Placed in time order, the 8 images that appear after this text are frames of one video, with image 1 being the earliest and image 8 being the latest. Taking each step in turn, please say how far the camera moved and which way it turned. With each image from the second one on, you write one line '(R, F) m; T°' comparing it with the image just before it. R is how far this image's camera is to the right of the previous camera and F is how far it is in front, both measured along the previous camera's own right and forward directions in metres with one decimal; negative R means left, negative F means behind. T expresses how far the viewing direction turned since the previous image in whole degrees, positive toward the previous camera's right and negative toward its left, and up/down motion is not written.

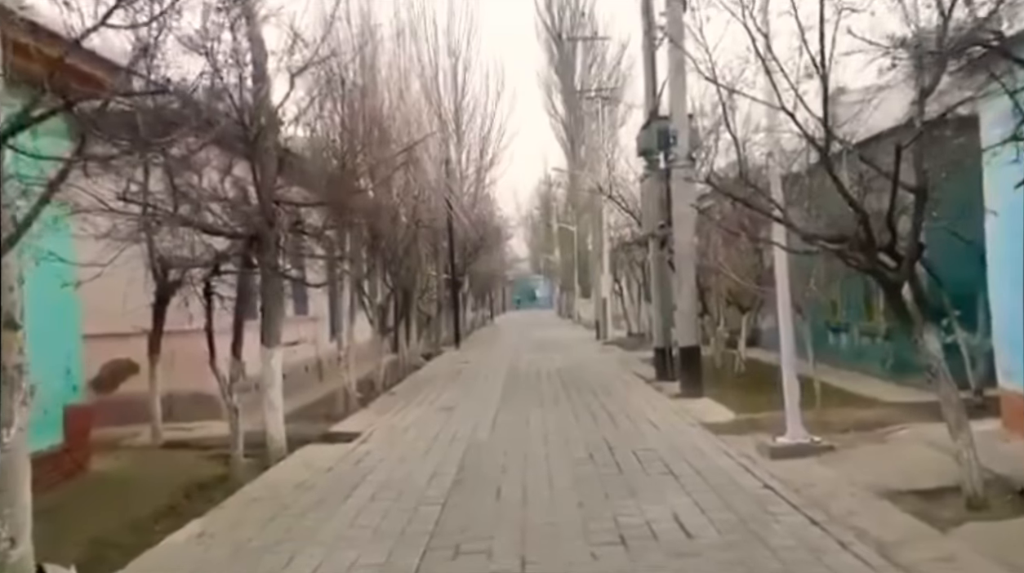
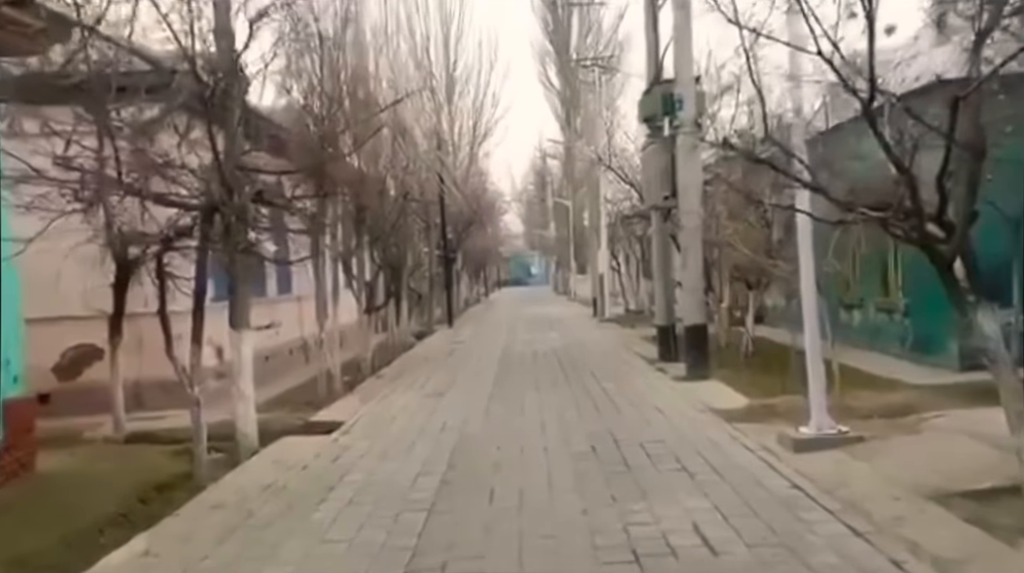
(0.0, +1.0) m; 0°
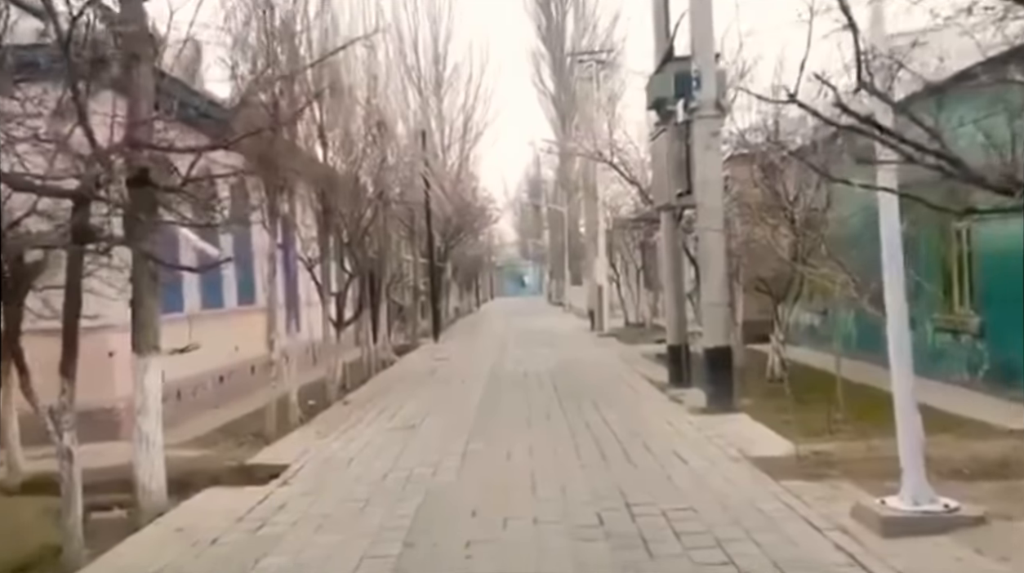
(+0.1, +2.3) m; 0°
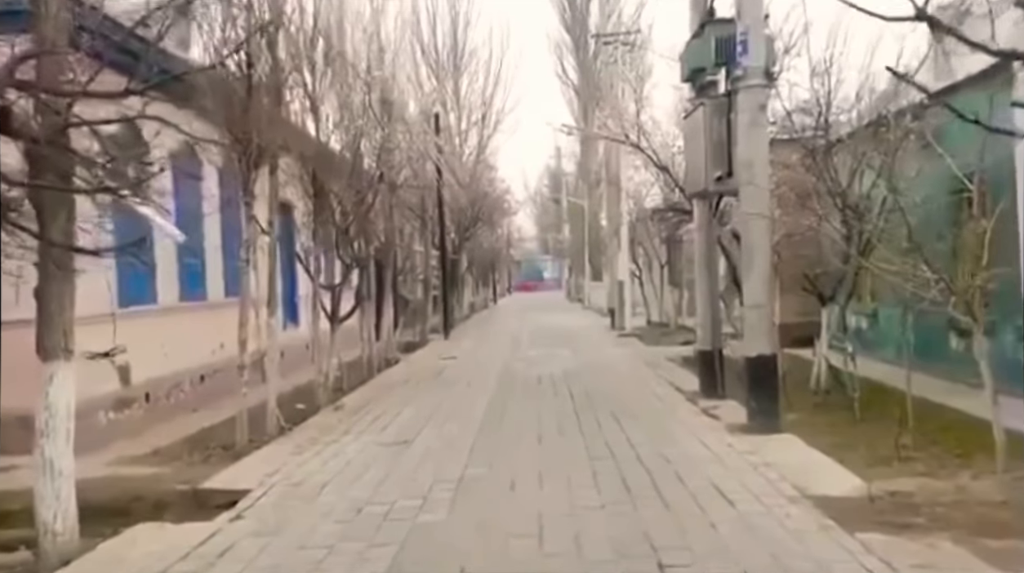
(+0.1, +1.7) m; -1°
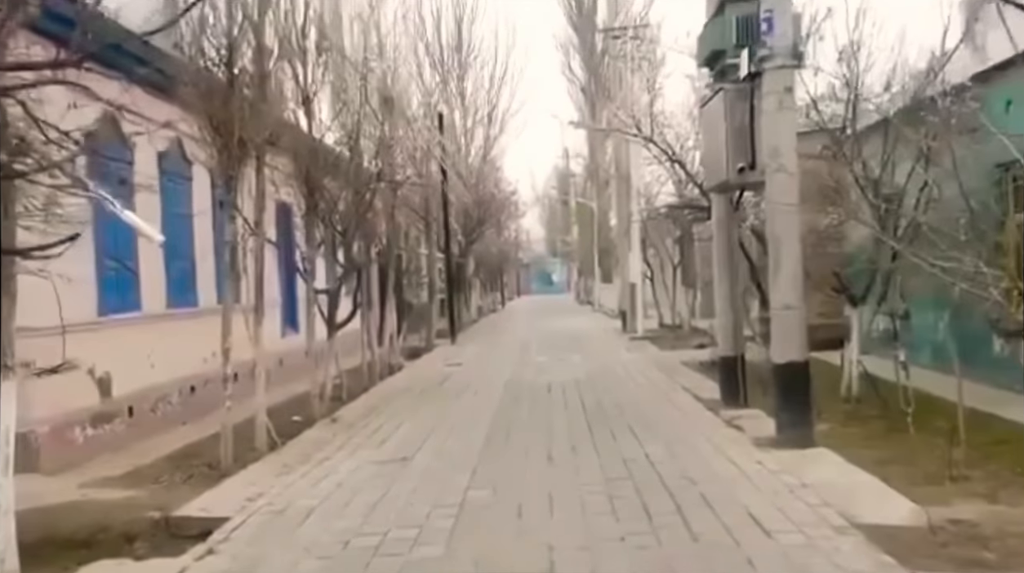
(0.0, +0.8) m; -1°
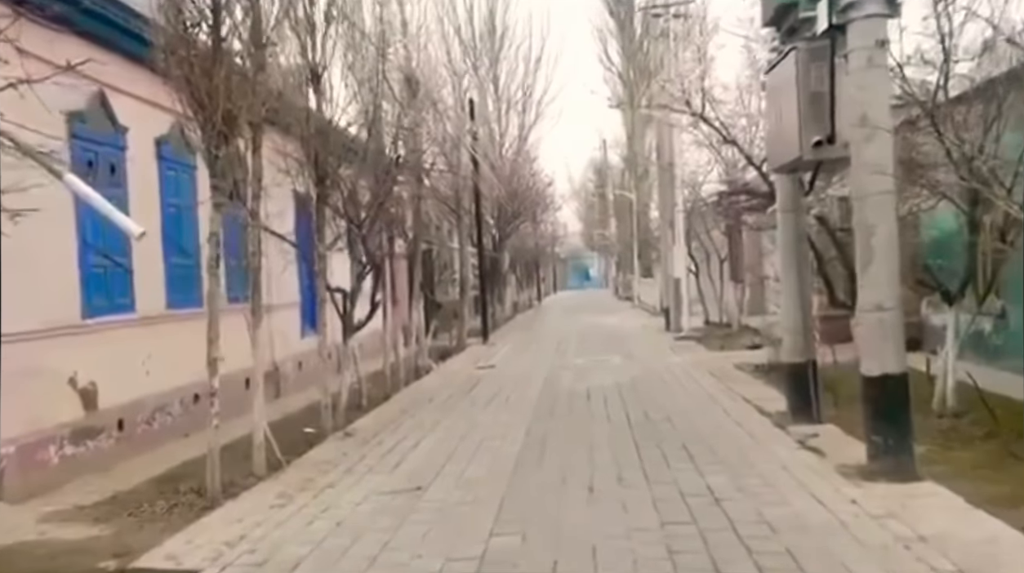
(0.0, +1.5) m; -2°
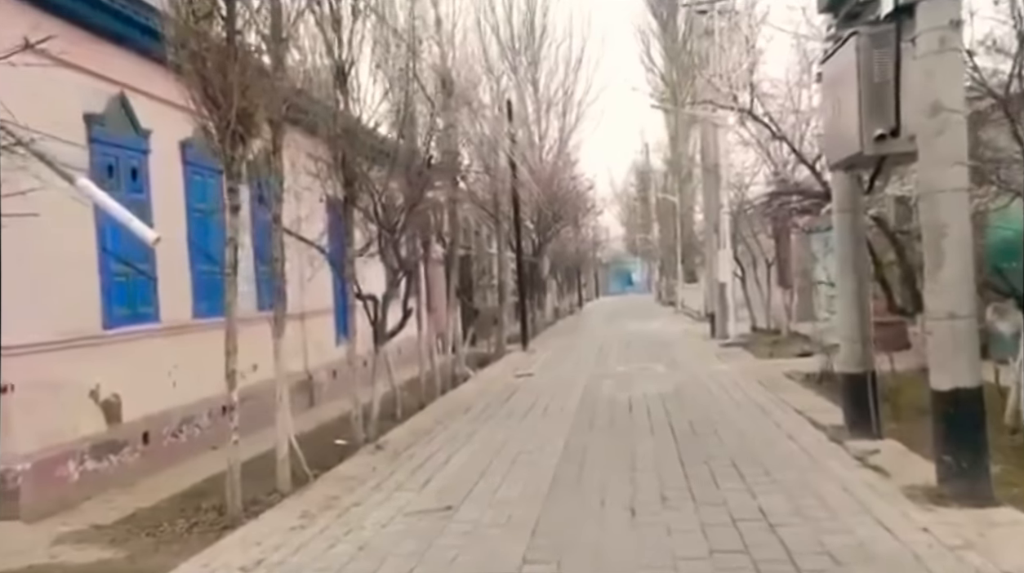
(0.0, +0.5) m; -2°
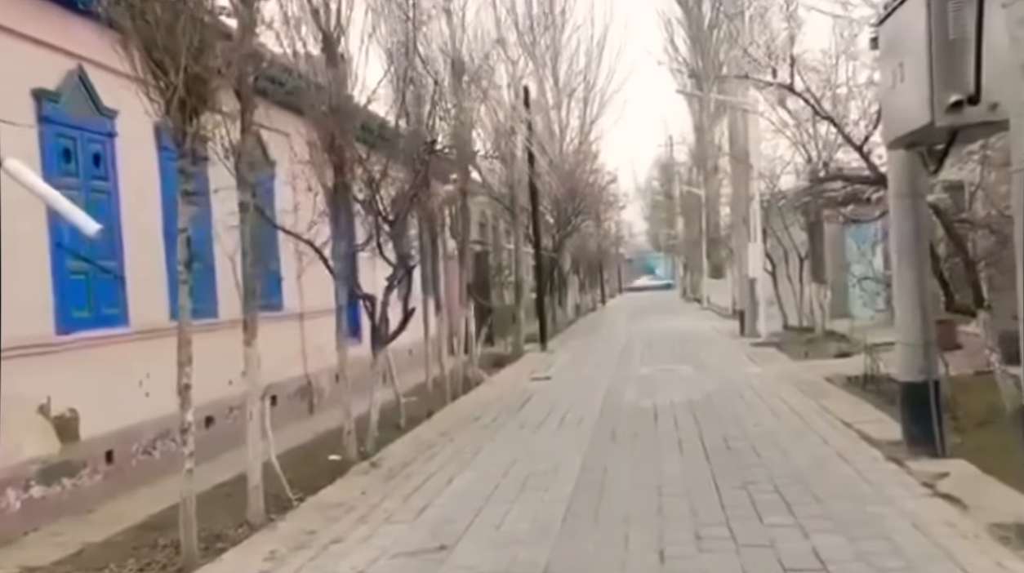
(+0.1, +1.2) m; -1°
